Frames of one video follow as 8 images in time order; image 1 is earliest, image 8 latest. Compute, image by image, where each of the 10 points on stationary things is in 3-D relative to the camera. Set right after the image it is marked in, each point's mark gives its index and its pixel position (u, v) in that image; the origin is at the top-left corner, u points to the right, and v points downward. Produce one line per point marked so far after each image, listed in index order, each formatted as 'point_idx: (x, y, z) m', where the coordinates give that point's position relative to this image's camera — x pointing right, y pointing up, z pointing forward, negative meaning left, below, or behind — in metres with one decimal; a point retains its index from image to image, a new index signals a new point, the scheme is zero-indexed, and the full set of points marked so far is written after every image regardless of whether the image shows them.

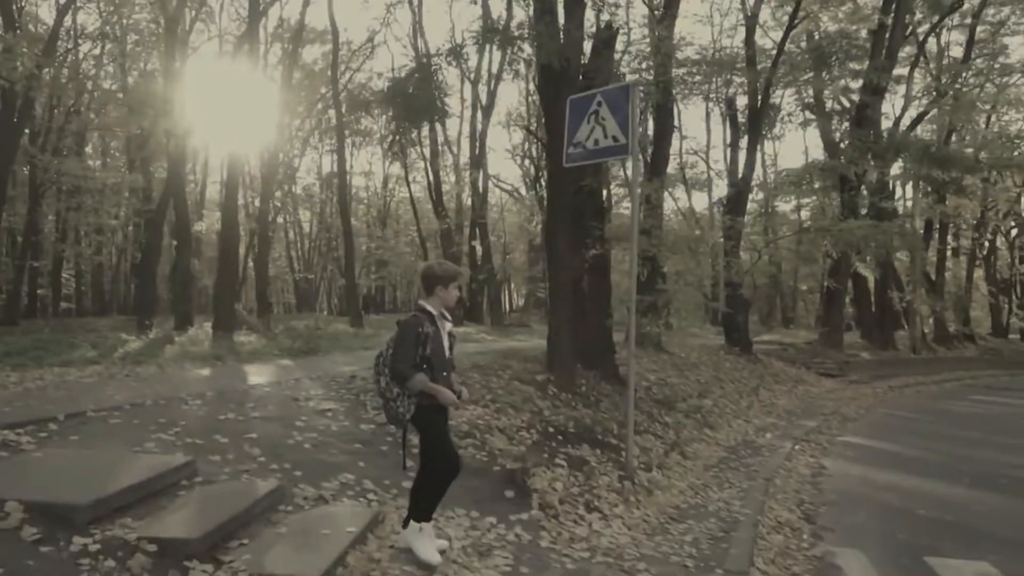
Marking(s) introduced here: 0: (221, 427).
0: (-2.3, -1.1, +7.2) m
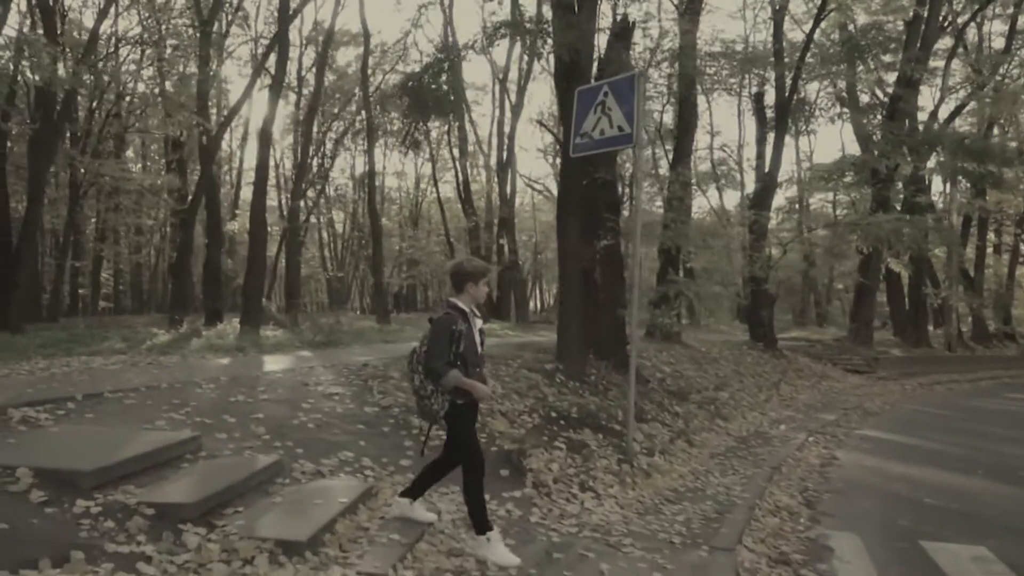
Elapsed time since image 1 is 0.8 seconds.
0: (-2.3, -1.0, +7.5) m
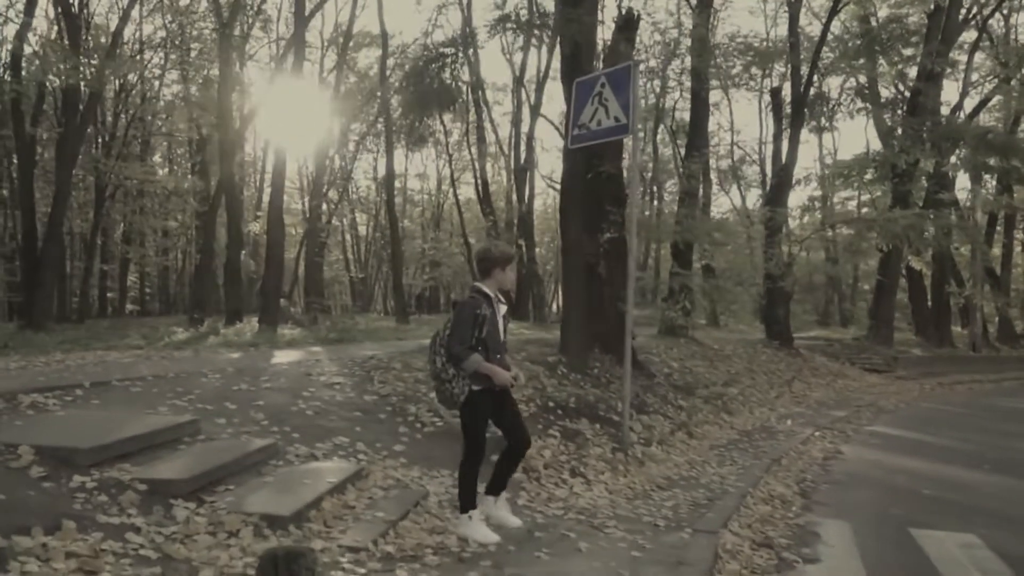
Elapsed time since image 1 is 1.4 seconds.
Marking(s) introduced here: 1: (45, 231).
0: (-2.3, -0.9, +7.8) m
1: (-9.0, +1.1, +17.6) m
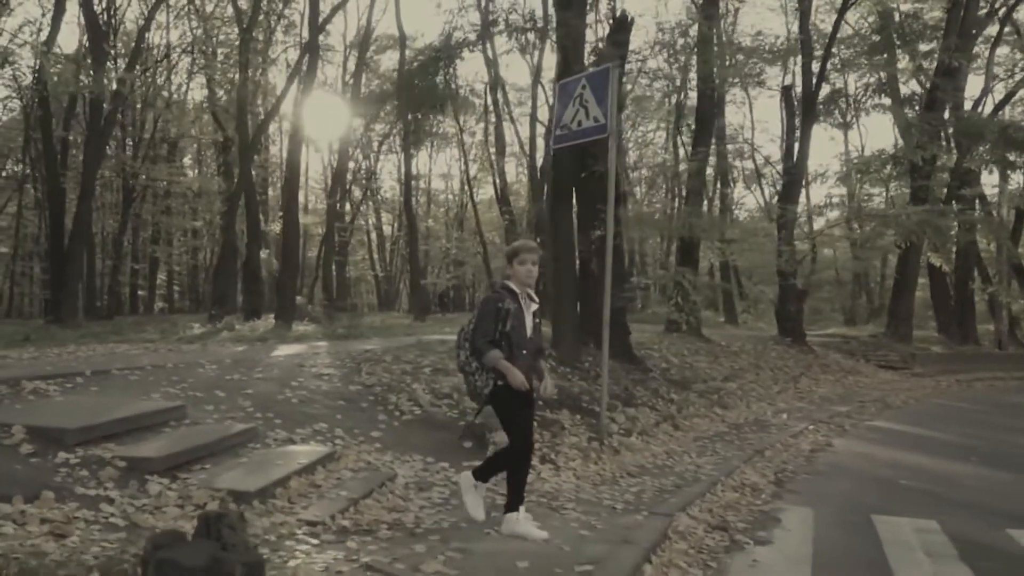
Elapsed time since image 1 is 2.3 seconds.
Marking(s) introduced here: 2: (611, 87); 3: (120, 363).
0: (-2.6, -0.8, +8.2) m
1: (-8.8, +1.1, +18.3) m
2: (+1.0, +2.0, +9.2) m
3: (-3.8, -0.7, +8.8) m
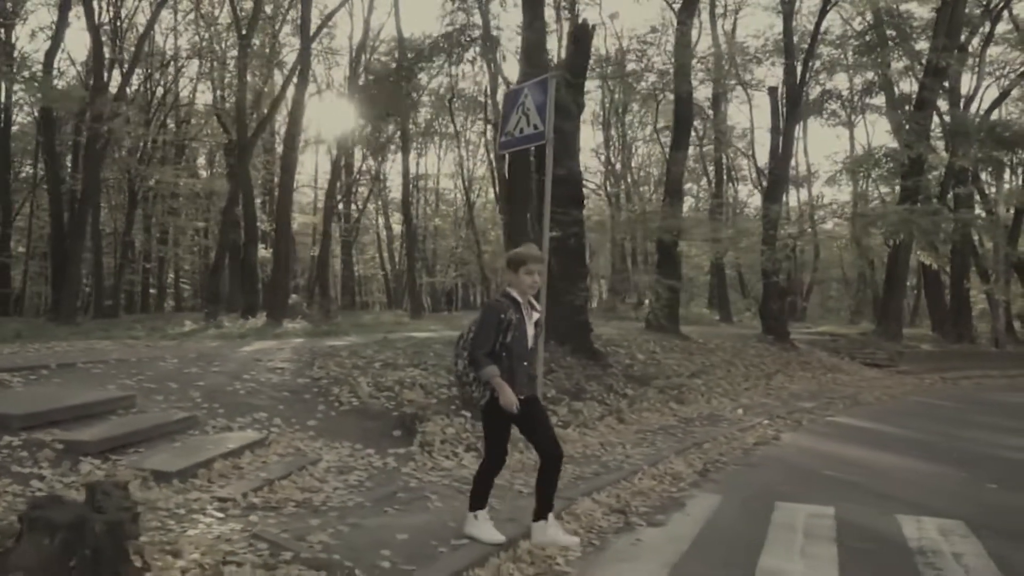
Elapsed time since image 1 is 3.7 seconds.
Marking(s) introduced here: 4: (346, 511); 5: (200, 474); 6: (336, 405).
0: (-3.2, -0.8, +8.9) m
1: (-9.2, +1.2, +19.1) m
2: (+0.4, +2.0, +9.8) m
3: (-4.4, -0.7, +9.5) m
4: (-1.1, -1.5, +6.2) m
5: (-2.2, -1.3, +6.4) m
6: (-1.7, -1.1, +8.7) m
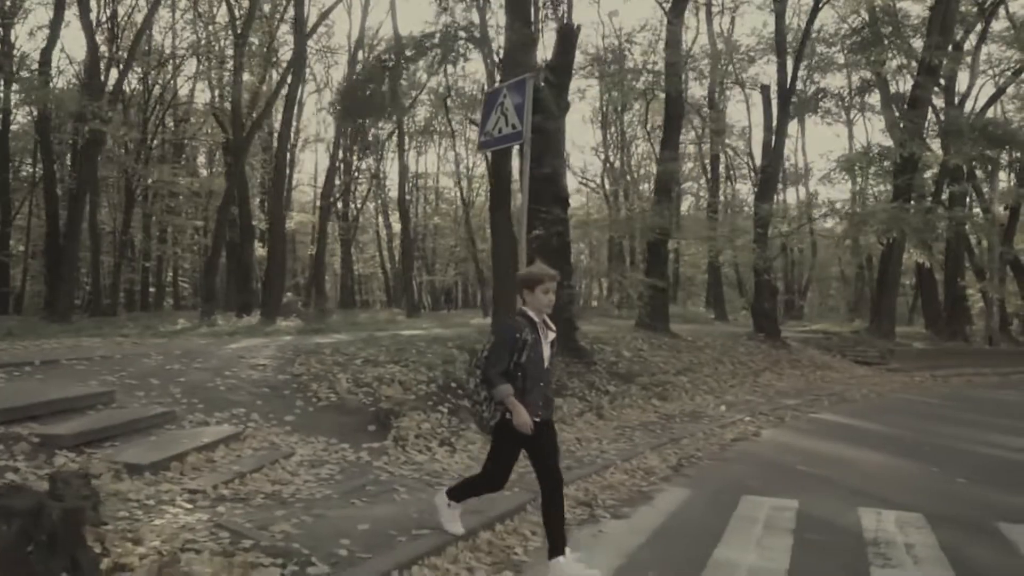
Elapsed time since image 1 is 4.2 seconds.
0: (-3.4, -0.8, +9.1) m
1: (-9.3, +1.2, +19.4) m
2: (+0.2, +2.1, +10.0) m
3: (-4.6, -0.7, +9.7) m
4: (-1.4, -1.5, +6.4) m
5: (-2.4, -1.3, +6.6) m
6: (-1.9, -1.1, +8.9) m
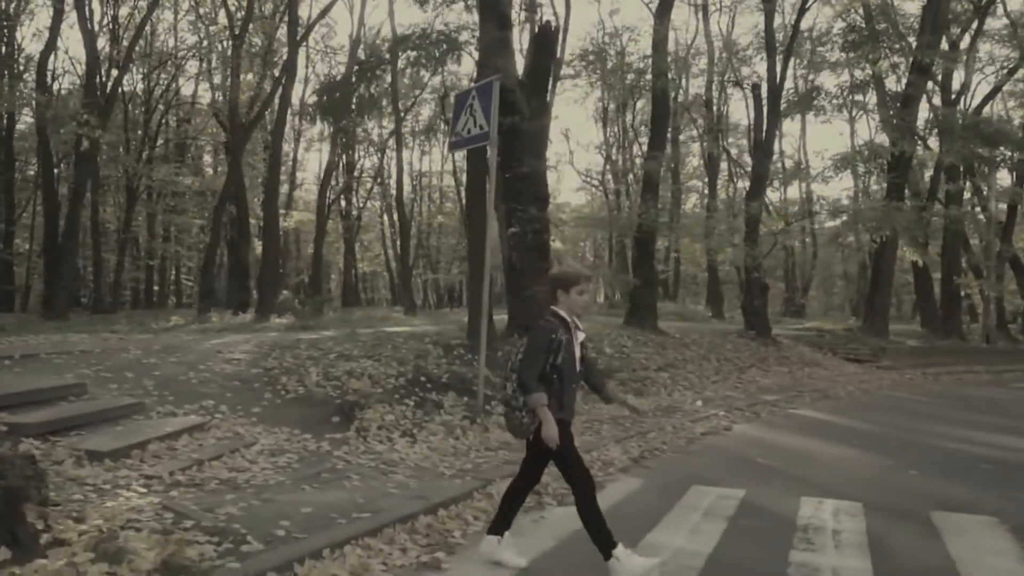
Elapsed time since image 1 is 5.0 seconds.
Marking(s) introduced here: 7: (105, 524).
0: (-3.8, -0.8, +9.4) m
1: (-9.6, +1.2, +19.8) m
2: (-0.2, +2.1, +10.3) m
3: (-5.0, -0.7, +10.1) m
4: (-1.8, -1.5, +6.7) m
5: (-2.8, -1.3, +7.0) m
6: (-2.3, -1.1, +9.2) m
7: (-2.3, -1.3, +5.2) m
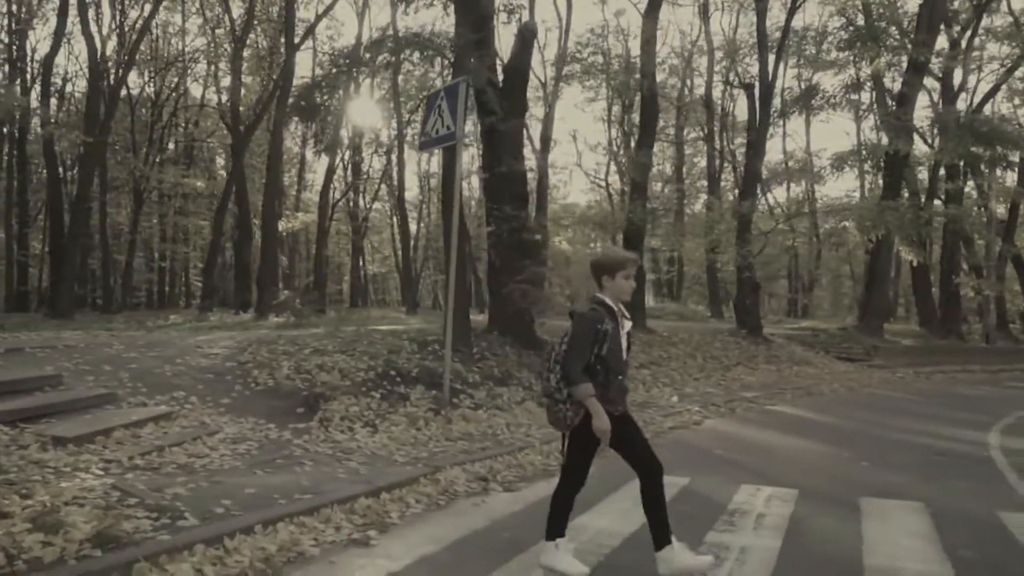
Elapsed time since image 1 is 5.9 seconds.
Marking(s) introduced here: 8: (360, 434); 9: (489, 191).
0: (-4.2, -0.8, +9.9) m
1: (-9.7, +1.3, +20.4) m
2: (-0.6, +2.1, +10.7) m
3: (-5.4, -0.6, +10.6) m
4: (-2.3, -1.4, +7.2) m
5: (-3.3, -1.2, +7.4) m
6: (-2.7, -1.0, +9.6) m
7: (-2.8, -1.3, +5.6) m
8: (-1.5, -1.4, +9.0) m
9: (-0.3, +1.4, +13.6) m
